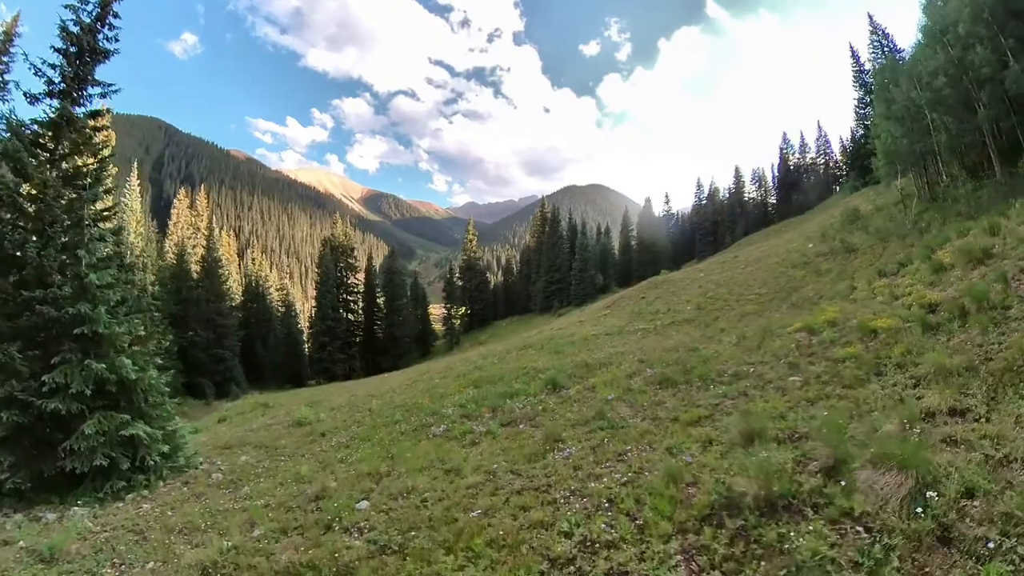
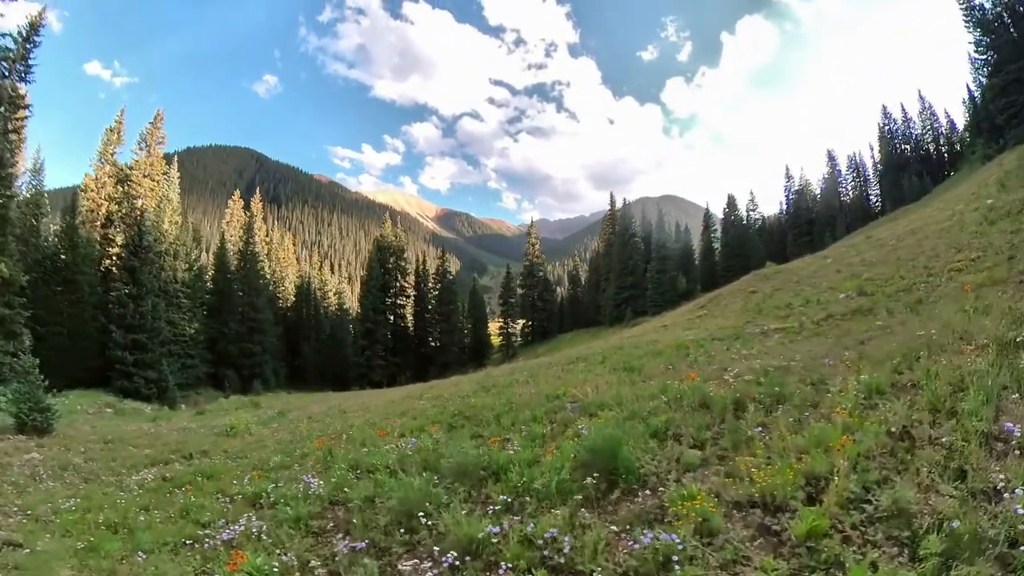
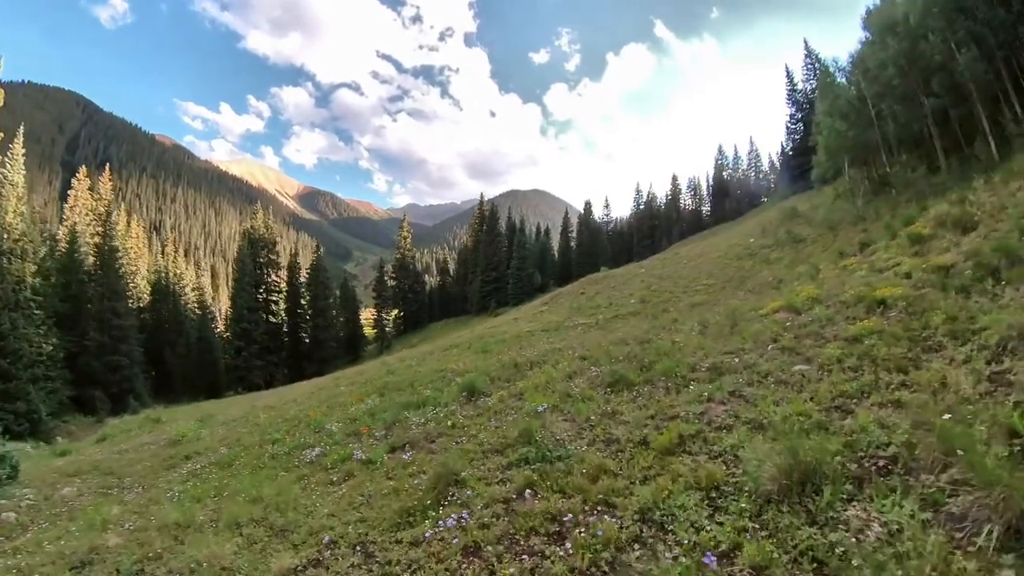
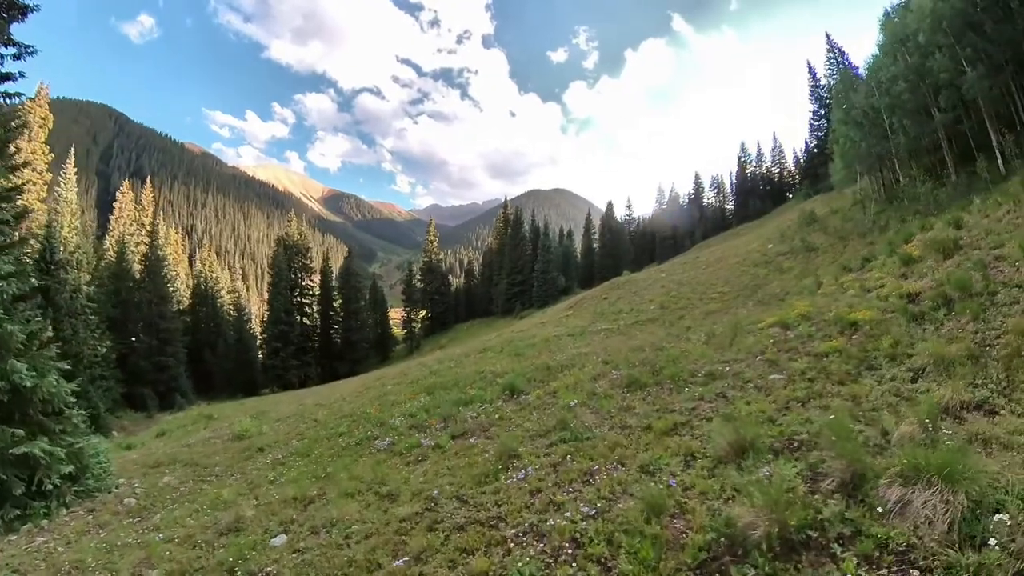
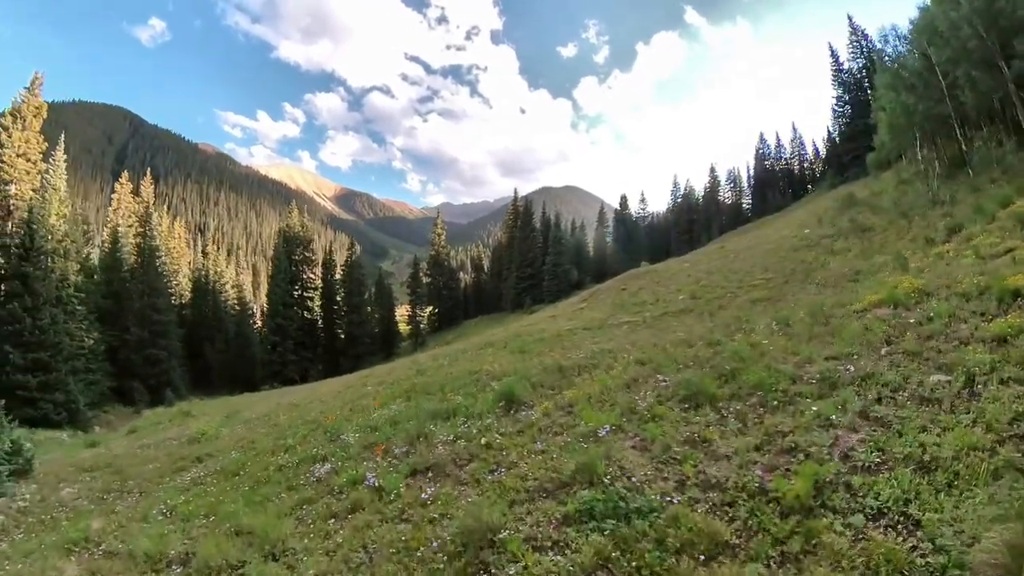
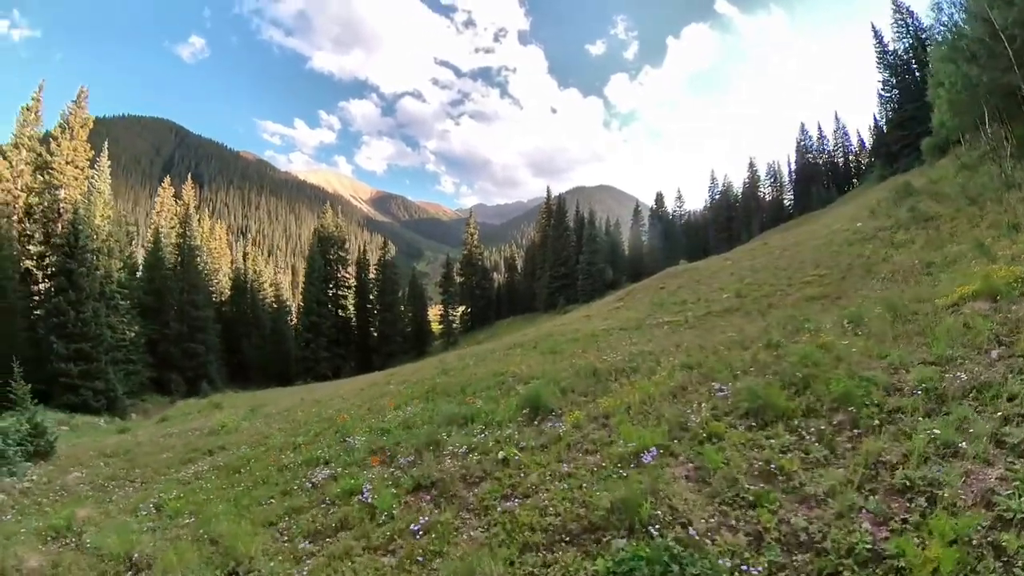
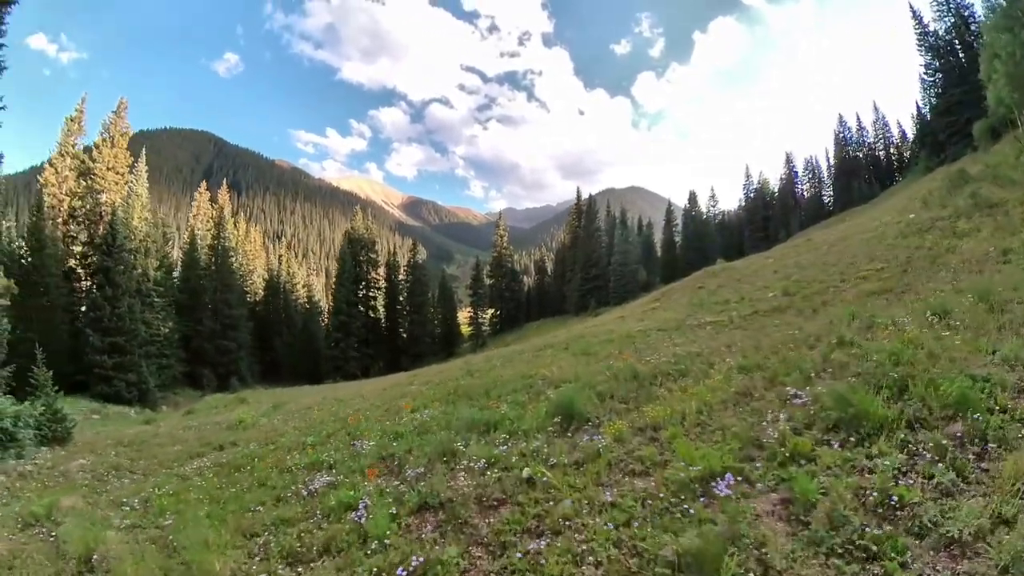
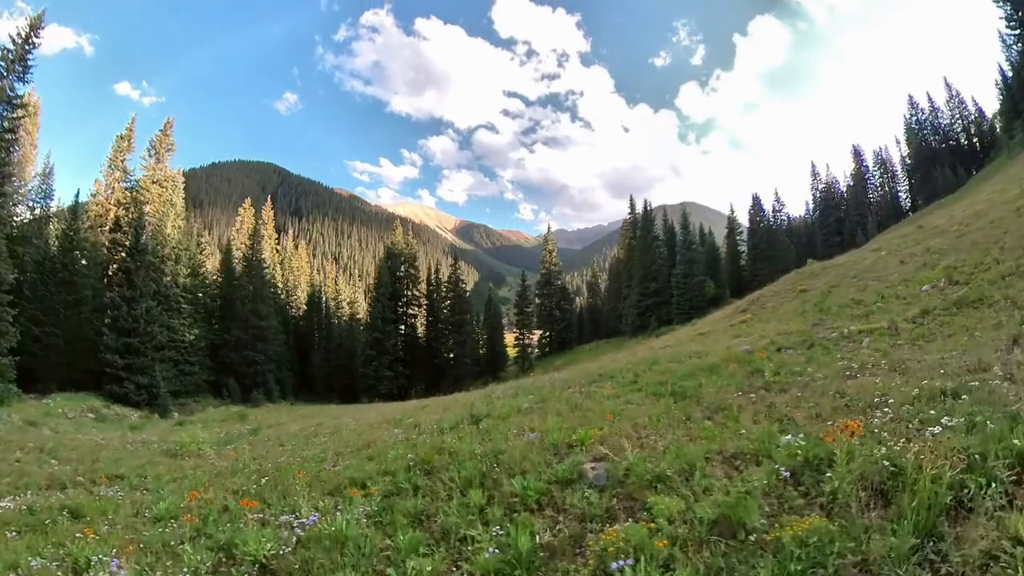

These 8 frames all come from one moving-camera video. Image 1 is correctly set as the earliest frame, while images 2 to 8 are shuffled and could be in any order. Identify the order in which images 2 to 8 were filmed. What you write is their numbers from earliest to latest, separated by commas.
4, 3, 5, 6, 7, 2, 8
